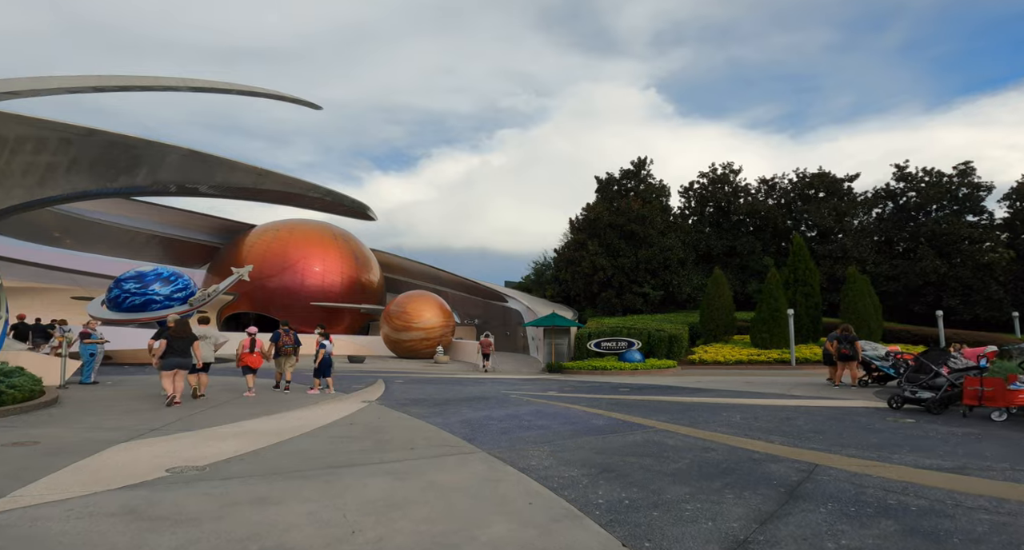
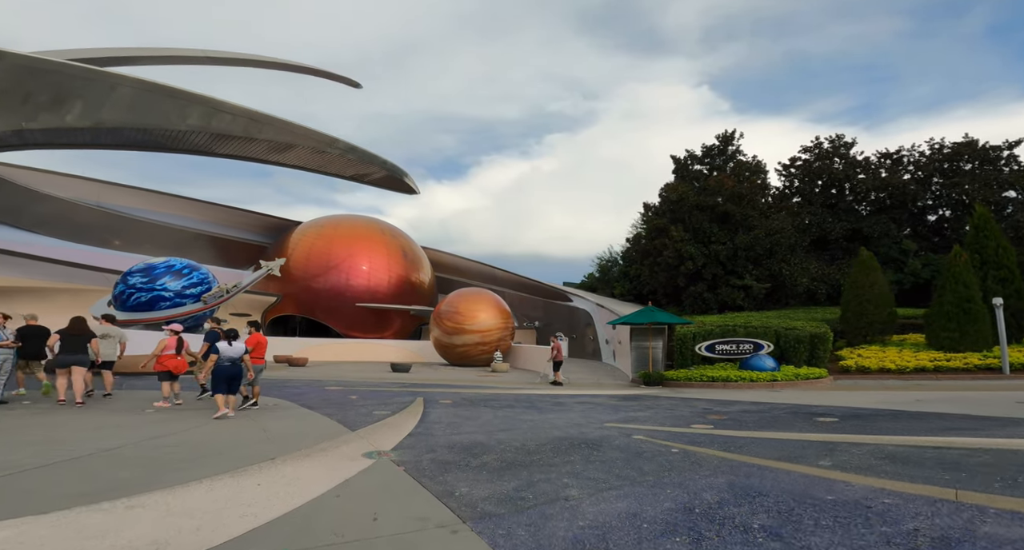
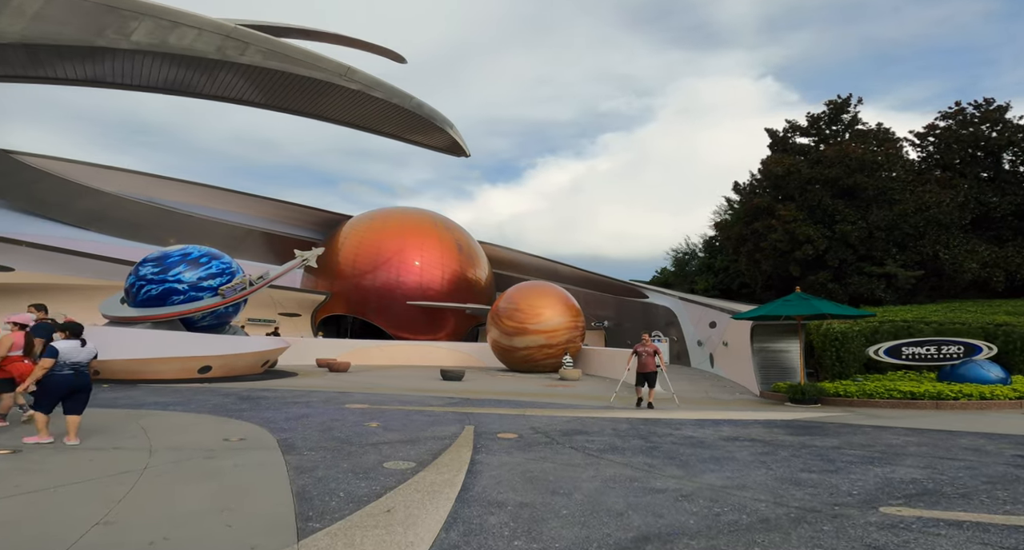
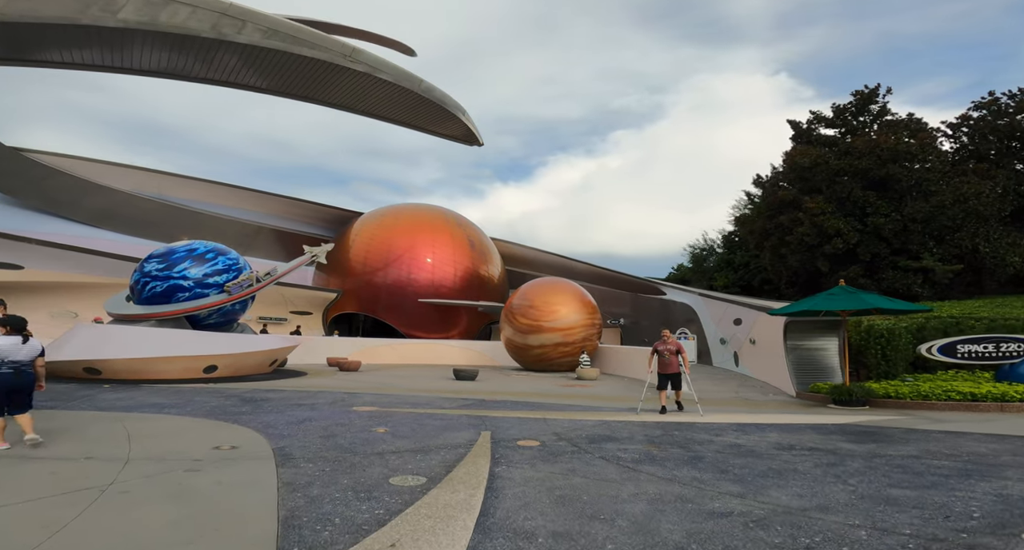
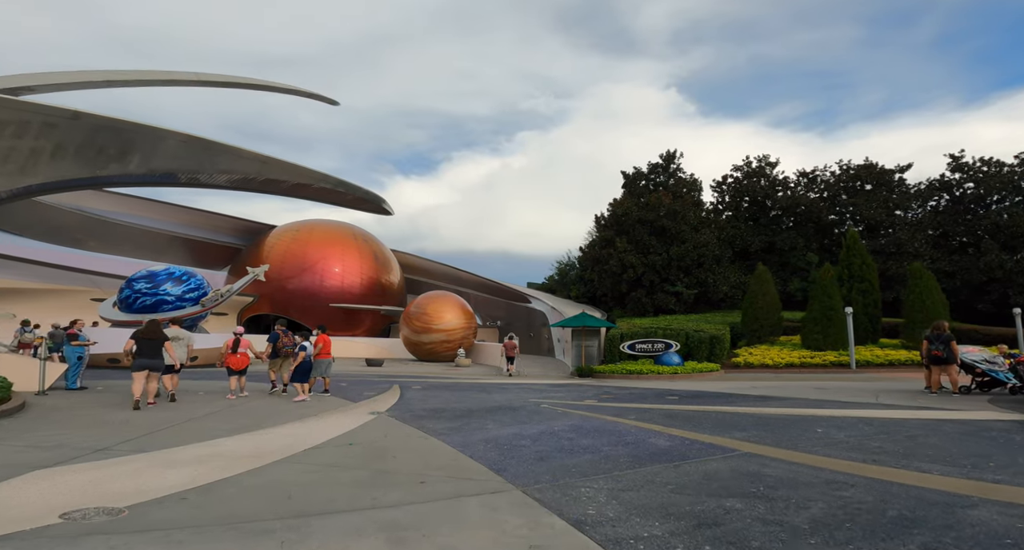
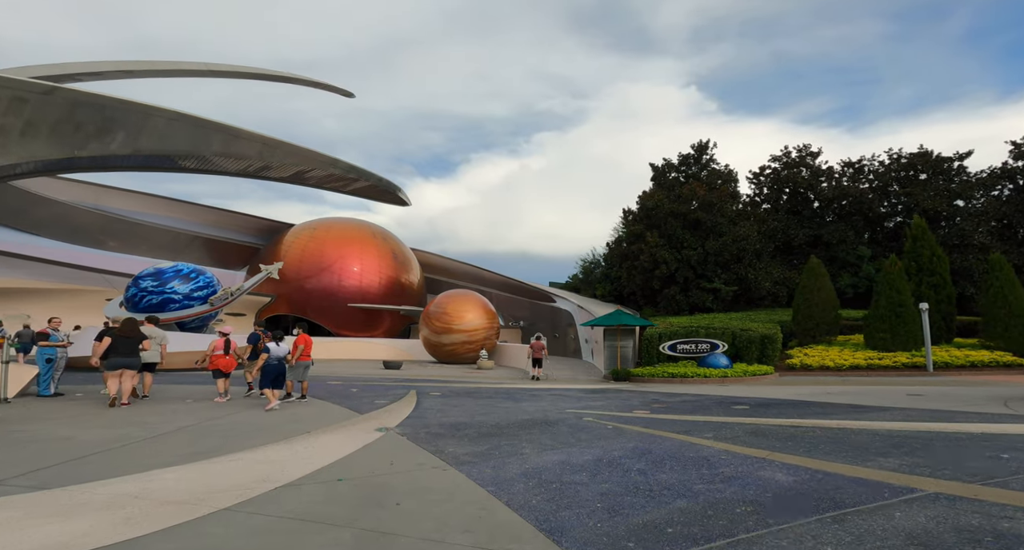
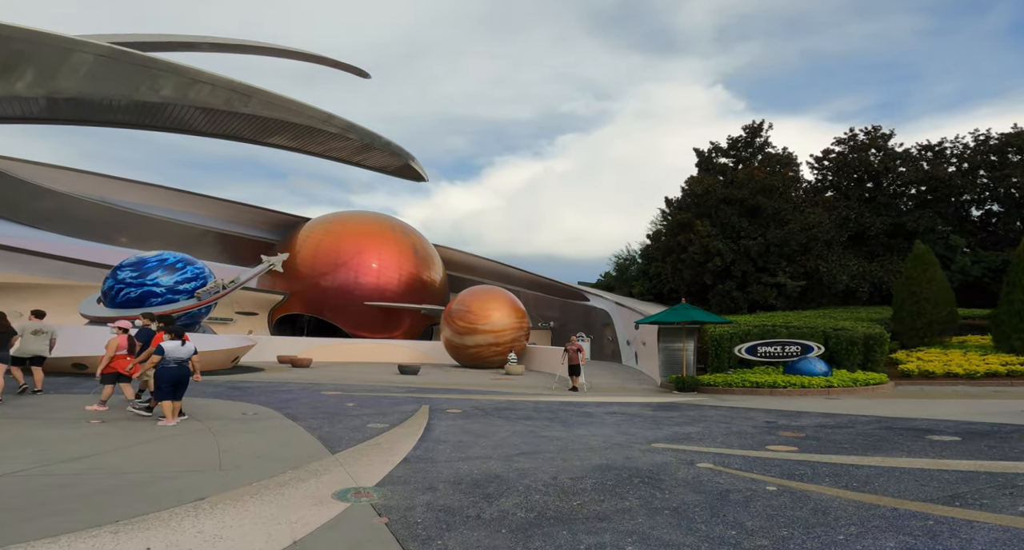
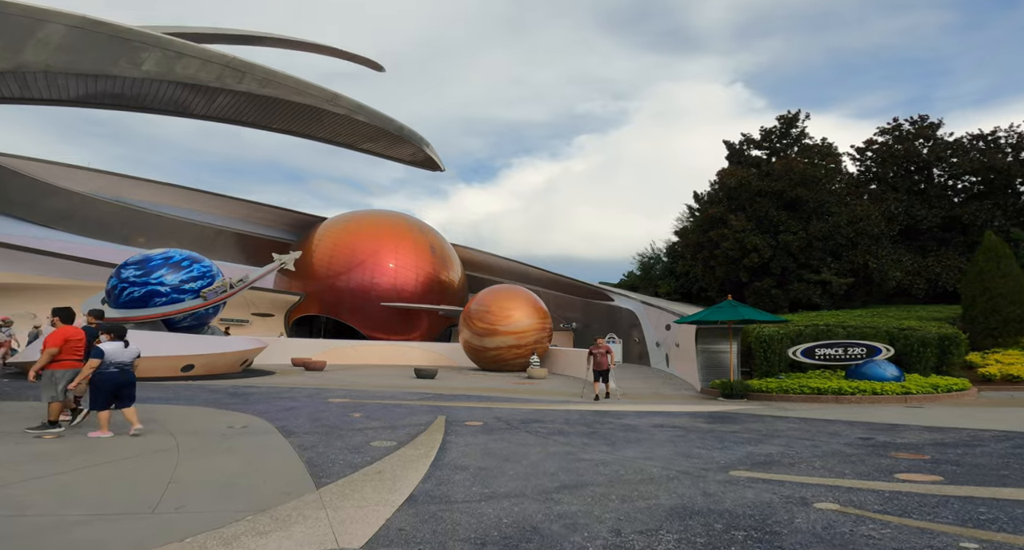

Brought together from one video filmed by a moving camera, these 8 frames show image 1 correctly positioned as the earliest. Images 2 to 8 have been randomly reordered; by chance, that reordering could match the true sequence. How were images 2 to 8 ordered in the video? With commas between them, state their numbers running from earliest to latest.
5, 6, 2, 7, 8, 3, 4
